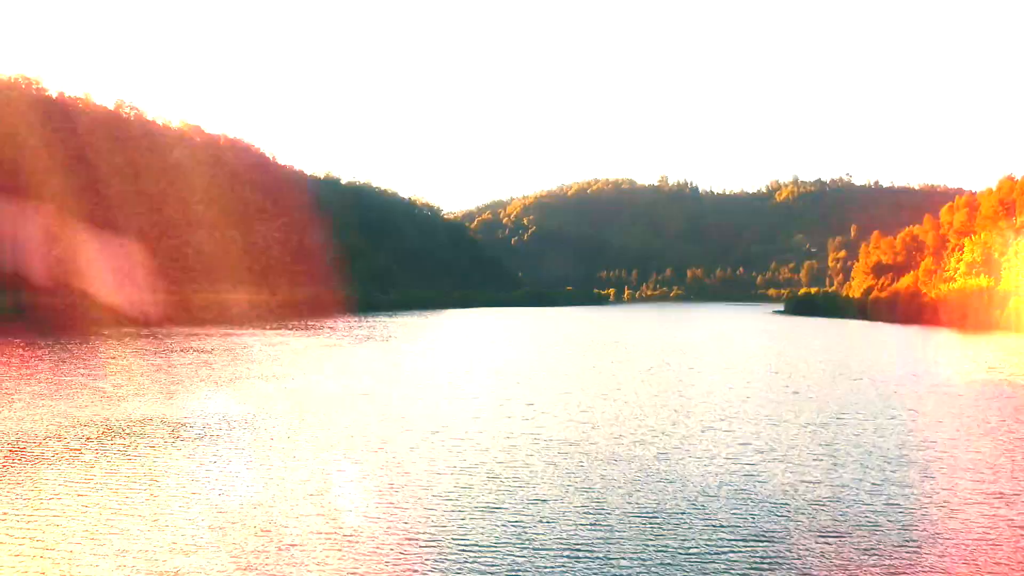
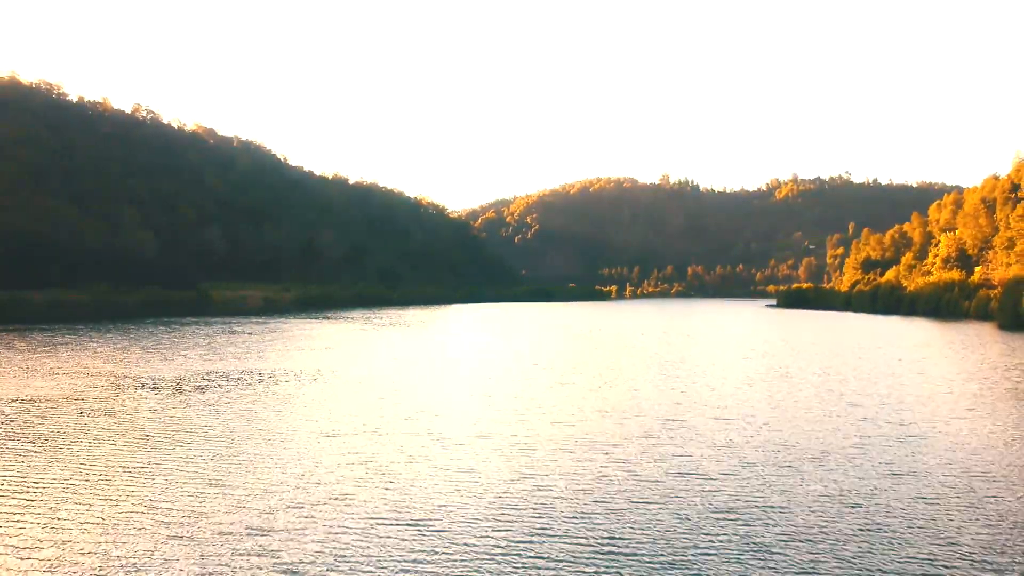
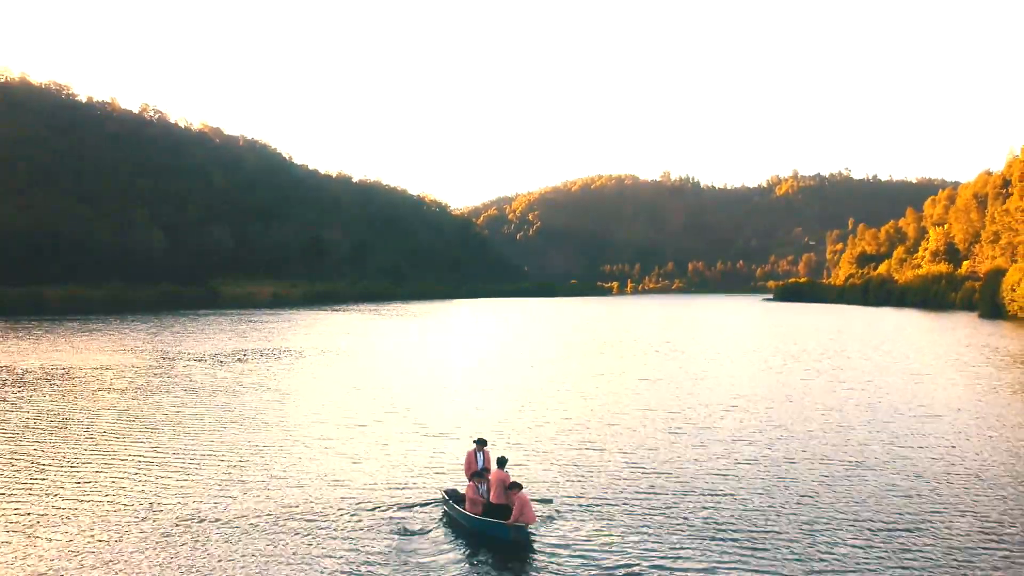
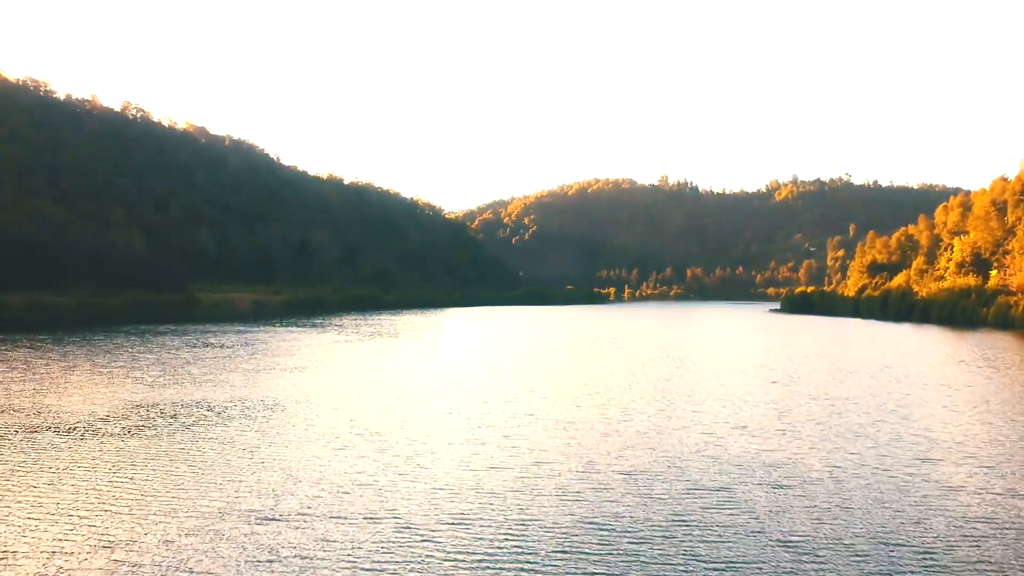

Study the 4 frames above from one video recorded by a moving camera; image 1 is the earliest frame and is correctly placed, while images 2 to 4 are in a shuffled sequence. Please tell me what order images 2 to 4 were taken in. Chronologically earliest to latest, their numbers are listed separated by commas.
4, 2, 3
